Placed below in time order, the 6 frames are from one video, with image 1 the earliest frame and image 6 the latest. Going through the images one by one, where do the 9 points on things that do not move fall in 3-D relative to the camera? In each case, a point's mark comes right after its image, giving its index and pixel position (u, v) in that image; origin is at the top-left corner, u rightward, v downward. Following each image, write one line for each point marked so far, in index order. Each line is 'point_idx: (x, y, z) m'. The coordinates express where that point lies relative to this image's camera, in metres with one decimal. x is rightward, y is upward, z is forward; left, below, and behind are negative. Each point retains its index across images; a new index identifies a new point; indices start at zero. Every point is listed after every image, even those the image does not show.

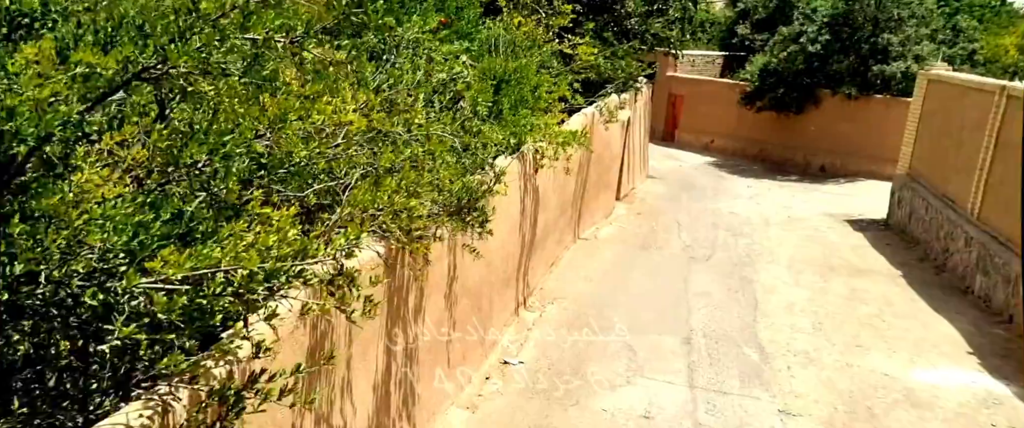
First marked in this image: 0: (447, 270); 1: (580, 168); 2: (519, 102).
0: (-0.4, -0.3, +4.2) m
1: (+0.8, +0.5, +9.0) m
2: (+0.1, +1.0, +6.9) m
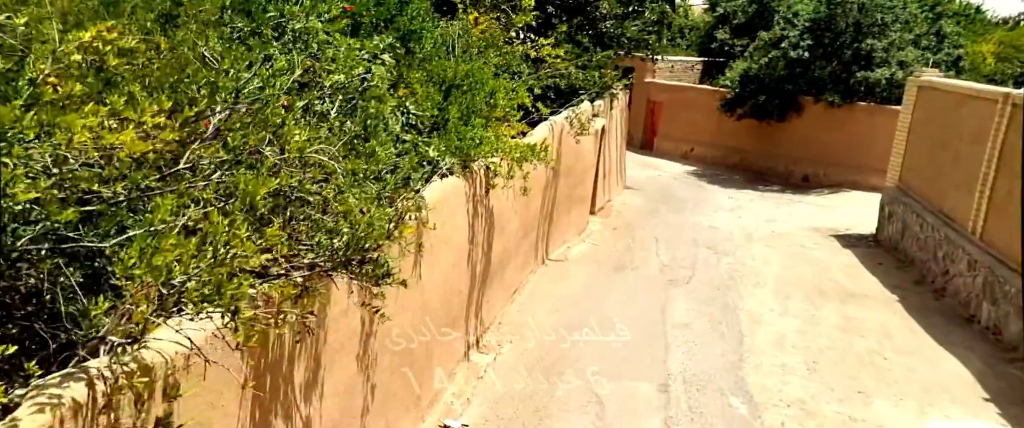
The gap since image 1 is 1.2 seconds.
0: (-0.7, -0.5, +3.3) m
1: (+0.4, +0.3, +8.2) m
2: (-0.3, +0.8, +6.0) m
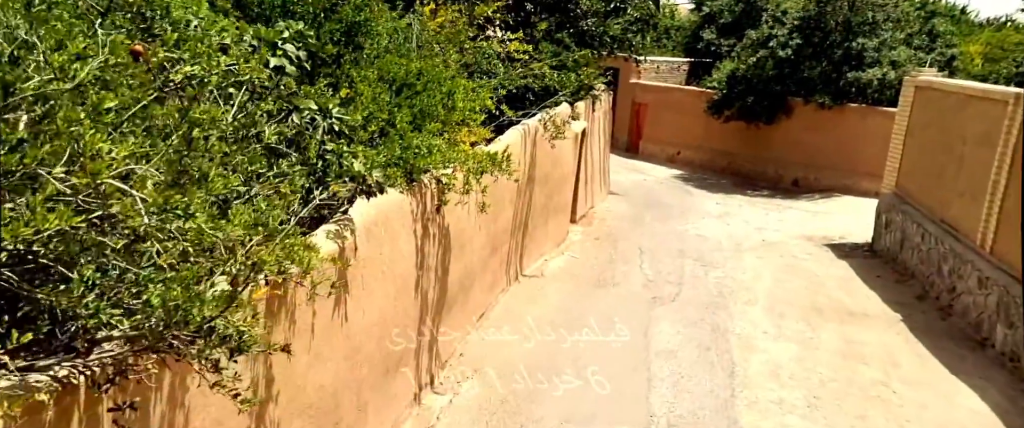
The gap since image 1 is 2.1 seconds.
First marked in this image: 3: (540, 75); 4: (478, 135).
0: (-1.0, -0.6, +2.5) m
1: (0.0, +0.2, +7.4) m
2: (-0.6, +0.7, +5.3) m
3: (+0.3, +1.8, +9.1) m
4: (-0.3, +0.6, +5.9) m
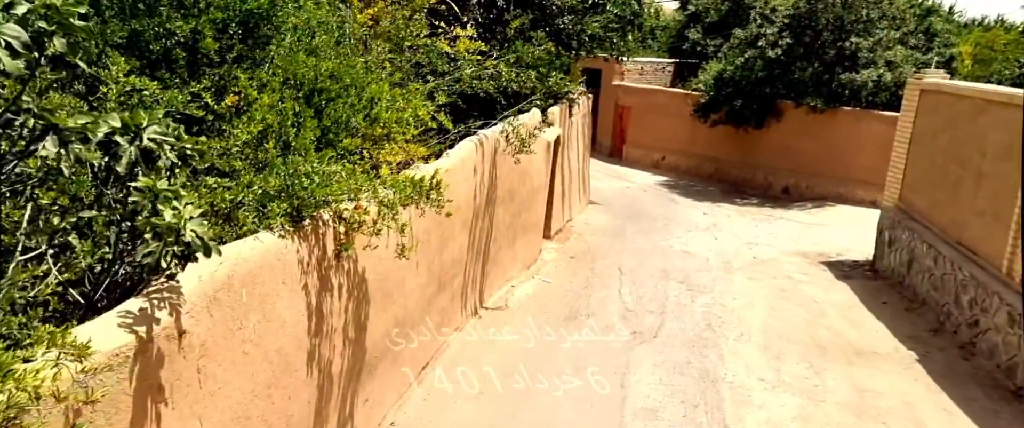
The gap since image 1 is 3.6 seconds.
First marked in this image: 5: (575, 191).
0: (-1.3, -0.9, +1.4) m
1: (-0.4, 0.0, +6.3) m
2: (-1.0, +0.5, +4.2) m
3: (-0.1, +1.6, +8.0) m
4: (-0.7, +0.4, +4.8) m
5: (+1.2, +0.5, +13.8) m
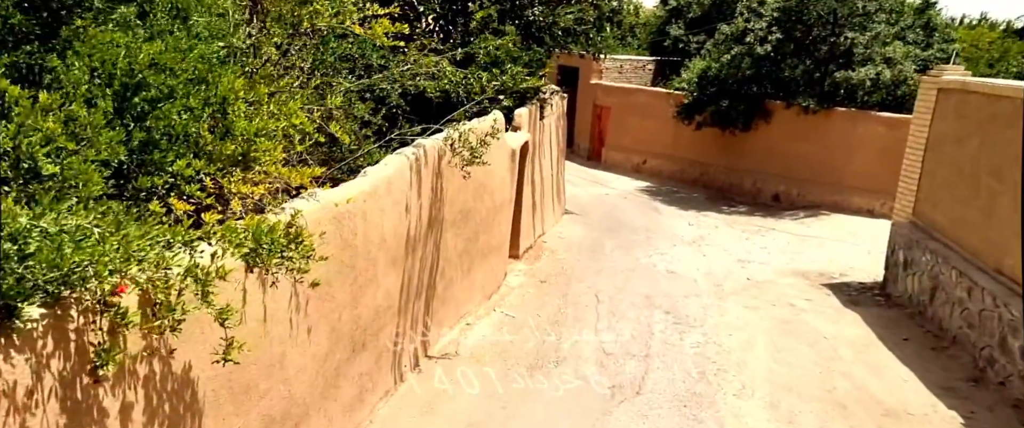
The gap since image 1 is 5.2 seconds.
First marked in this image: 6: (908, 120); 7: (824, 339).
0: (-1.5, -1.1, 0.0) m
1: (-0.8, -0.3, +4.9) m
2: (-1.3, +0.2, +2.7) m
3: (-0.6, +1.3, +6.6) m
4: (-1.0, +0.2, +3.3) m
5: (+0.6, +0.2, +12.5) m
6: (+7.6, +1.8, +13.8) m
7: (+3.2, -1.3, +7.3) m
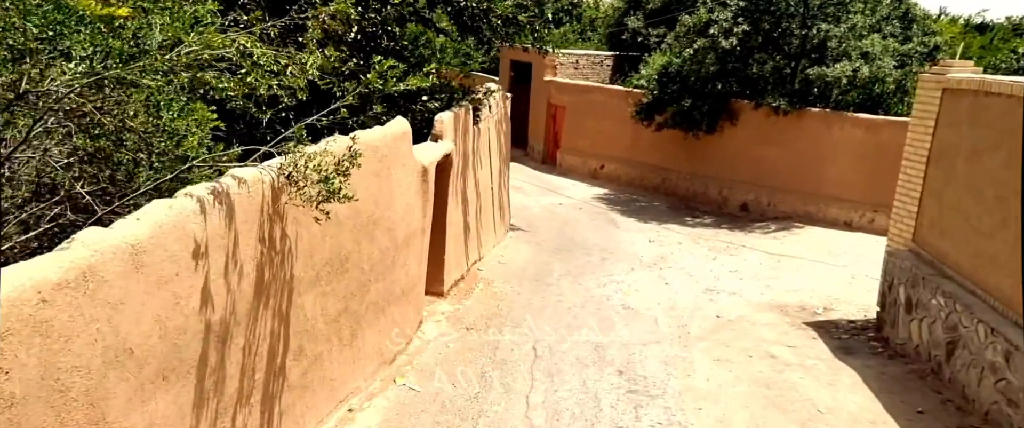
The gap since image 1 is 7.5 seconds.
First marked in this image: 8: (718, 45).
0: (-1.9, -1.5, -1.9) m
1: (-1.4, -0.6, +3.1) m
2: (-1.9, -0.1, +0.8) m
3: (-1.3, +1.0, +4.7) m
4: (-1.6, -0.2, +1.5) m
5: (-0.4, -0.1, +10.7) m
6: (+6.5, +1.6, +12.3) m
7: (+2.4, -1.6, +5.6) m
8: (+4.0, +3.3, +13.8) m
